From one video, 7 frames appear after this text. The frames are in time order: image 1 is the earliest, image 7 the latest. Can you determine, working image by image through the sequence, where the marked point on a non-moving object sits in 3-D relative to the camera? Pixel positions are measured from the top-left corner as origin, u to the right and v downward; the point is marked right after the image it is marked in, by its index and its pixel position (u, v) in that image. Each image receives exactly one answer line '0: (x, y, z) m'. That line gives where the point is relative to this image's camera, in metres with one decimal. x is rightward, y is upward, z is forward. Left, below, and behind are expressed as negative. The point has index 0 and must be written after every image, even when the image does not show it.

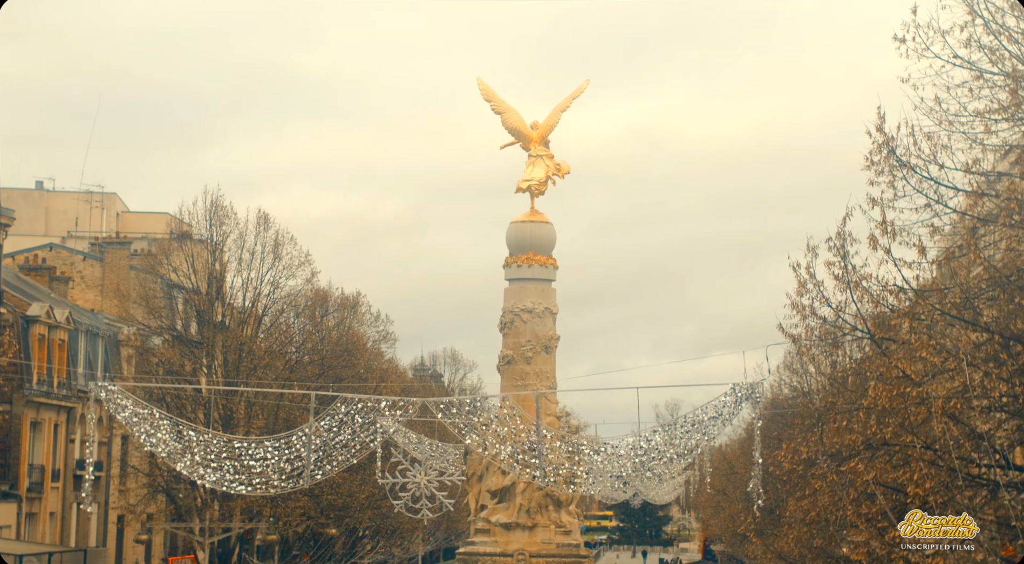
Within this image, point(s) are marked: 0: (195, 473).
0: (-4.5, -2.6, +18.6) m
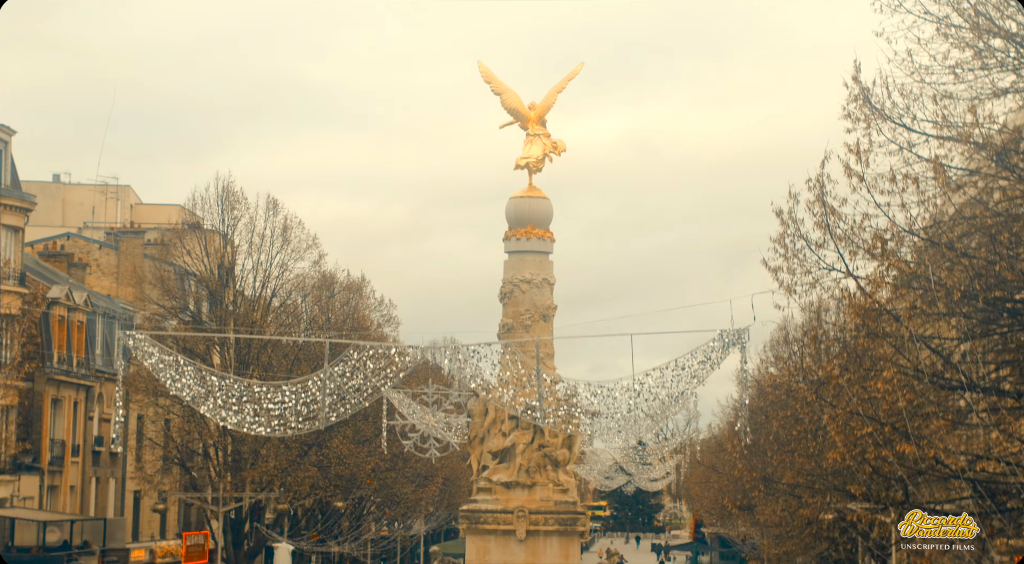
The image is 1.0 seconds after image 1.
0: (-4.4, -2.0, +19.9) m
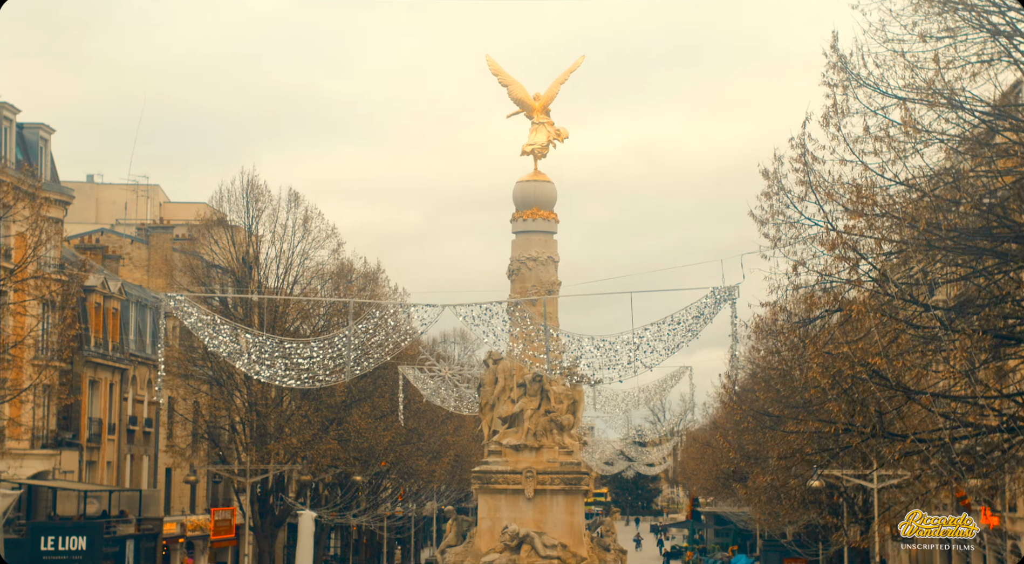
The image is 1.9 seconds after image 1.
0: (-4.3, -1.4, +21.8) m
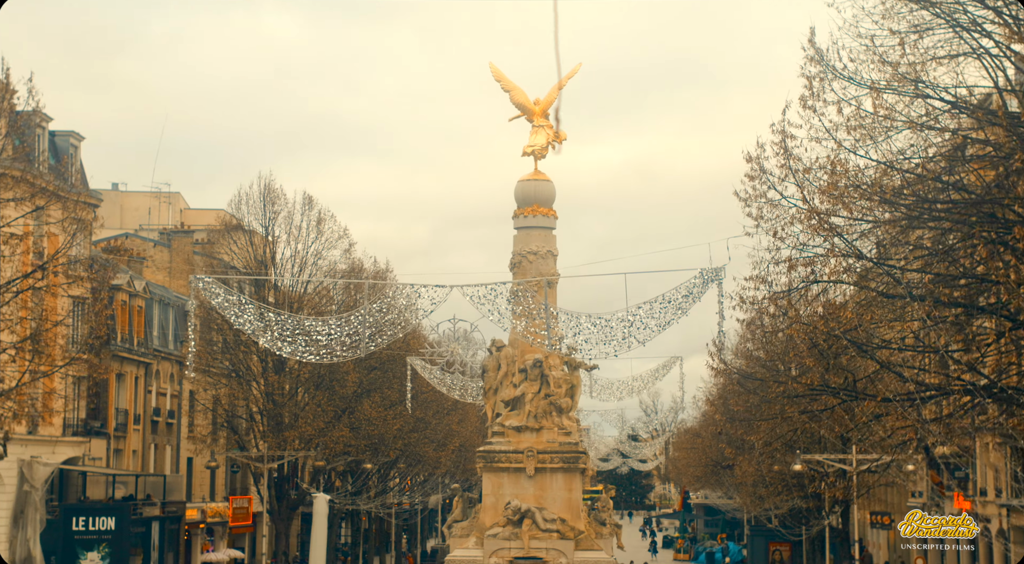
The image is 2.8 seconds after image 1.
0: (-4.3, -1.1, +23.6) m
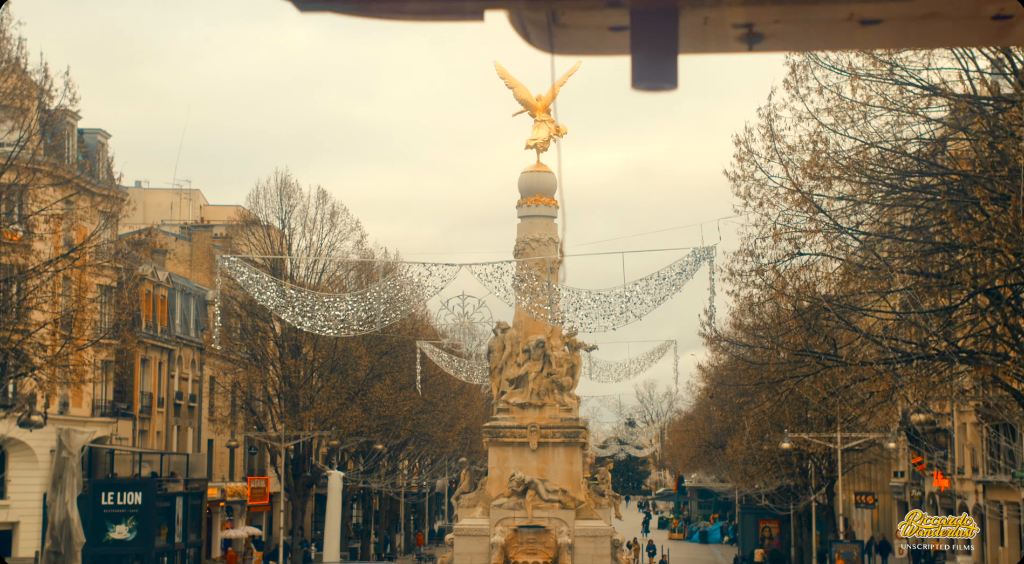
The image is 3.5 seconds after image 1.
0: (-4.2, -0.7, +25.4) m
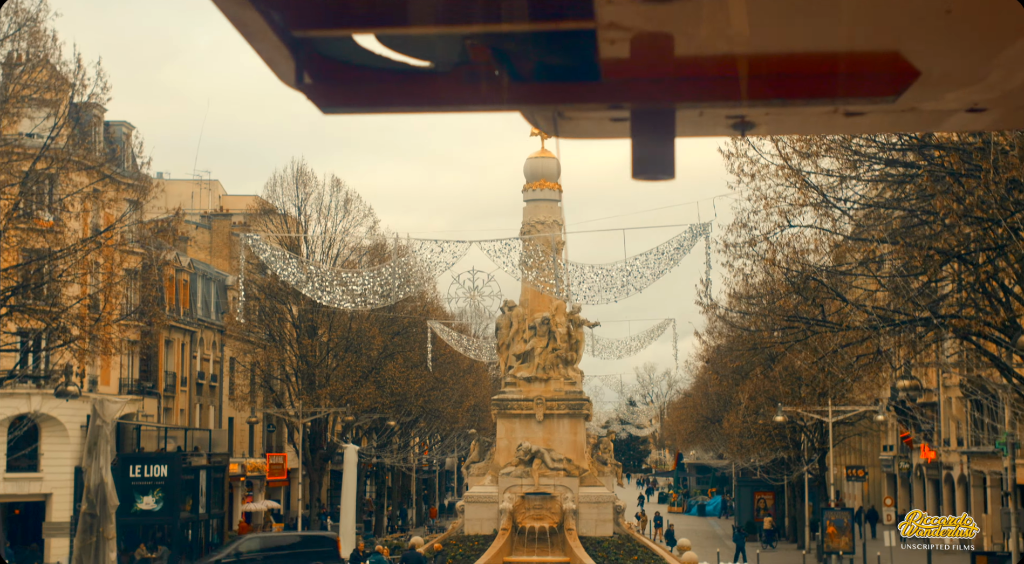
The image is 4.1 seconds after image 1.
0: (-4.0, -0.3, +27.1) m
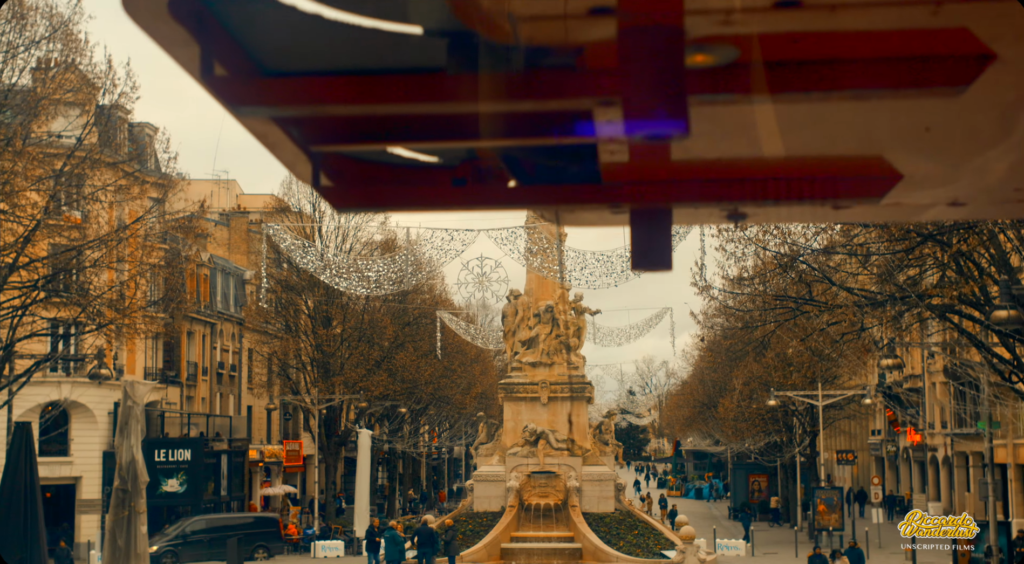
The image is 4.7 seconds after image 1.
0: (-3.9, 0.0, +28.8) m
